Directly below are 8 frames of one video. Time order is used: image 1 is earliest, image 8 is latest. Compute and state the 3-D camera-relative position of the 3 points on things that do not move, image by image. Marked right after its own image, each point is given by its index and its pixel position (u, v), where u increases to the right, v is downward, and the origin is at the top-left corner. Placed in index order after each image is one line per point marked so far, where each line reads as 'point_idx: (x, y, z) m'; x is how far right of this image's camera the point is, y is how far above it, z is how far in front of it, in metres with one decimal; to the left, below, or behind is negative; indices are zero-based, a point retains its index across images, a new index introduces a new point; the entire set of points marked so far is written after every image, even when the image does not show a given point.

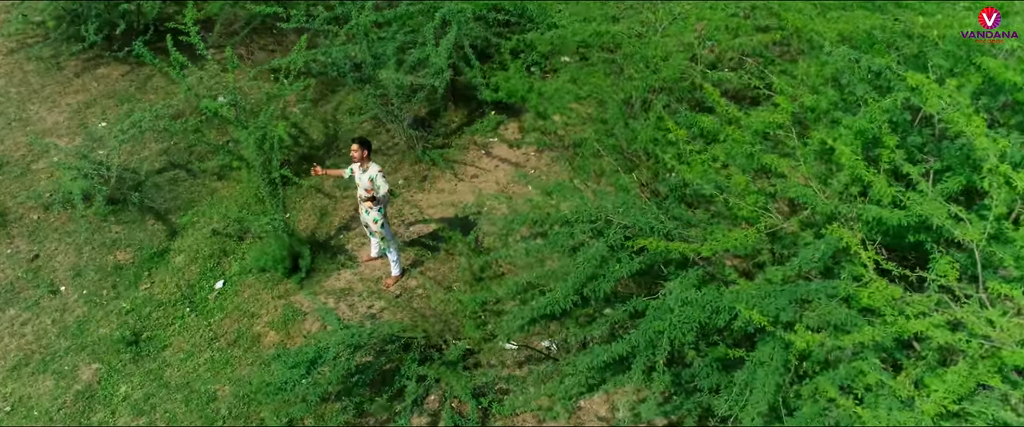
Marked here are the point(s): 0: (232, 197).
0: (-2.6, +0.2, +6.7) m
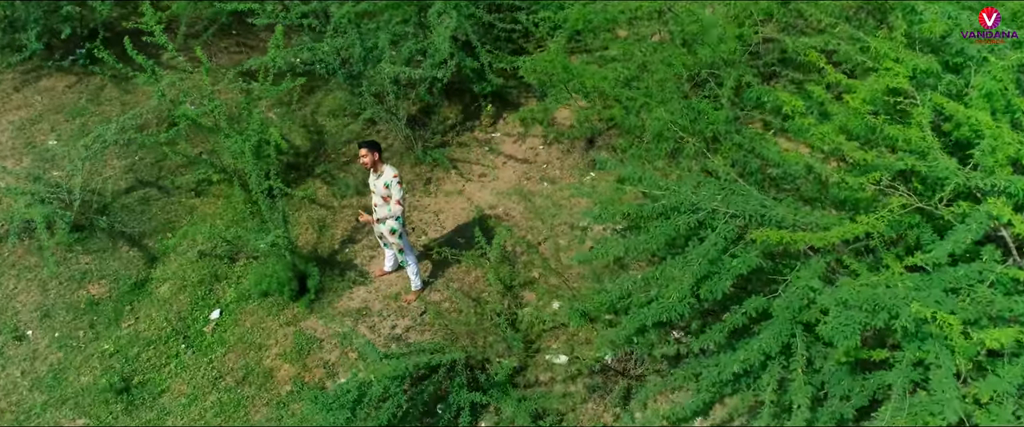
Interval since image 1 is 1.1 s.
0: (-2.4, 0.0, +6.0) m
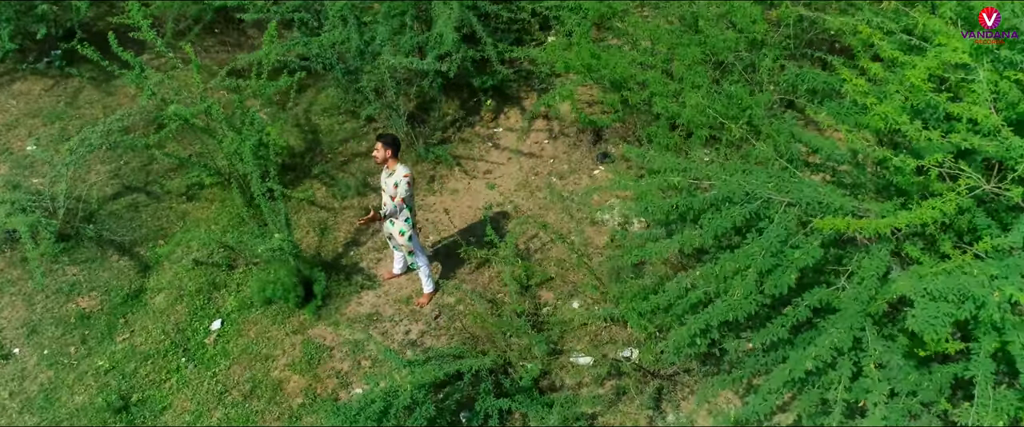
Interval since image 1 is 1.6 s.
0: (-2.4, 0.0, +5.7) m
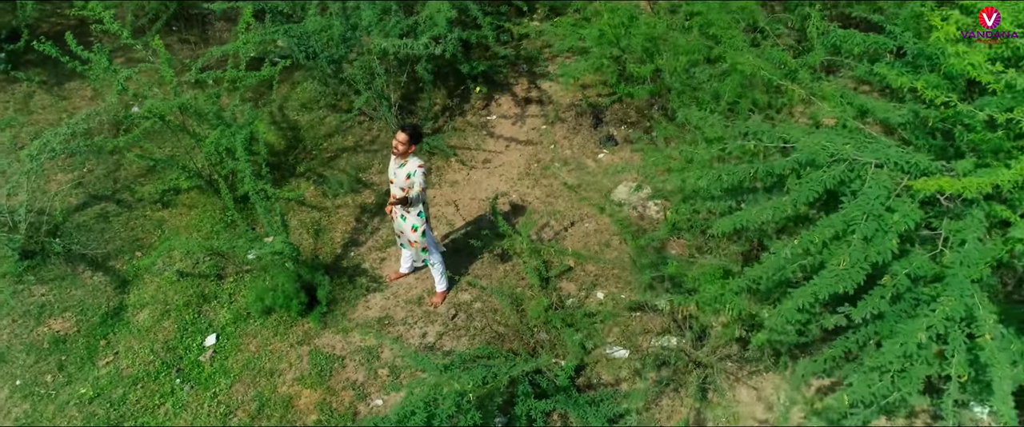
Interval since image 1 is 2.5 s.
0: (-2.3, -0.1, +5.2) m
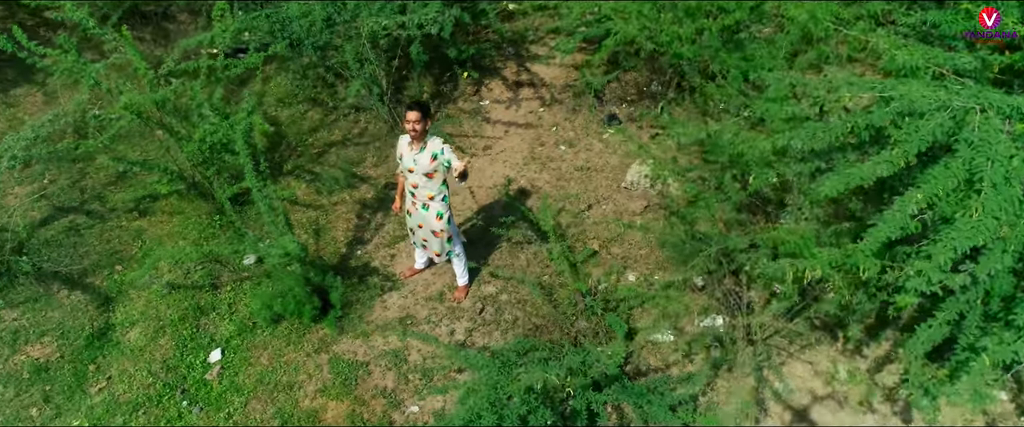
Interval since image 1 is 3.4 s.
0: (-2.2, -0.1, +4.7) m
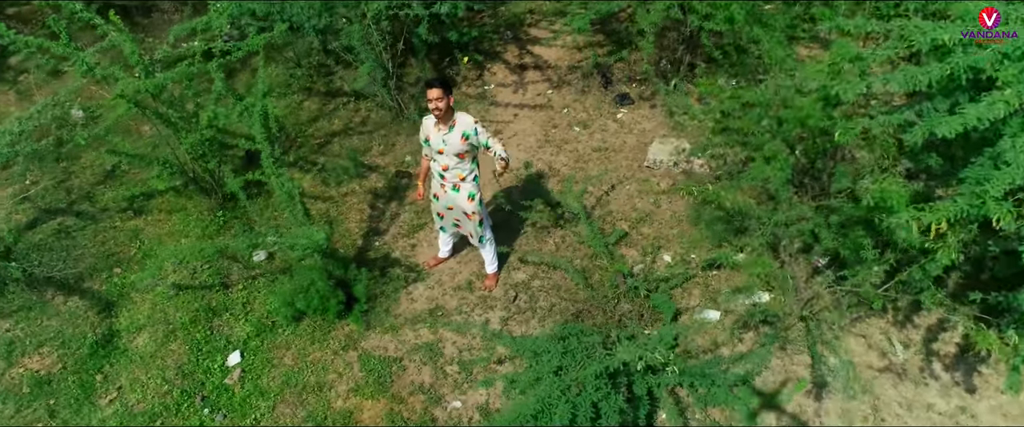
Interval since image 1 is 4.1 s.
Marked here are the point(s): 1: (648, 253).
0: (-2.1, -0.1, +4.4) m
1: (+0.8, -0.2, +4.2) m
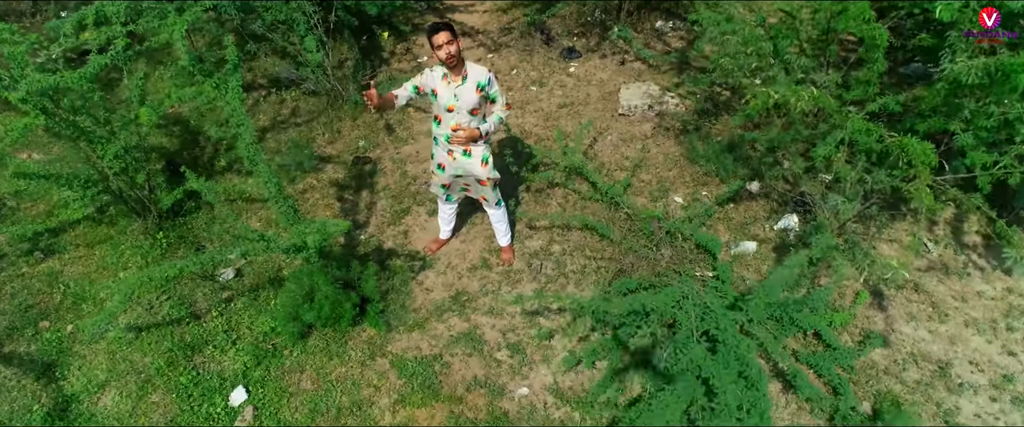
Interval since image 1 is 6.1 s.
0: (-2.0, -0.3, +3.6) m
1: (+0.8, +0.1, +4.0) m
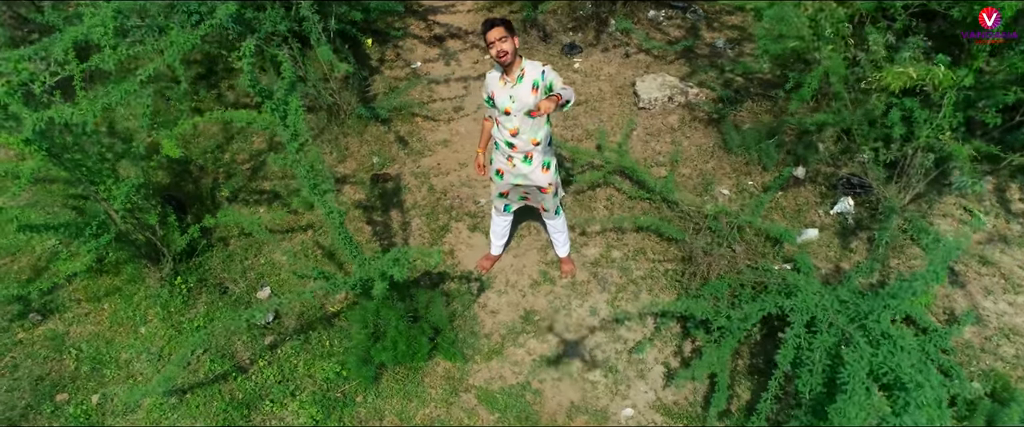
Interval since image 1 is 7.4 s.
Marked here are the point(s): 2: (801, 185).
0: (-1.7, -0.5, +3.2) m
1: (+1.0, +0.1, +3.8) m
2: (+1.5, +0.2, +3.8) m
